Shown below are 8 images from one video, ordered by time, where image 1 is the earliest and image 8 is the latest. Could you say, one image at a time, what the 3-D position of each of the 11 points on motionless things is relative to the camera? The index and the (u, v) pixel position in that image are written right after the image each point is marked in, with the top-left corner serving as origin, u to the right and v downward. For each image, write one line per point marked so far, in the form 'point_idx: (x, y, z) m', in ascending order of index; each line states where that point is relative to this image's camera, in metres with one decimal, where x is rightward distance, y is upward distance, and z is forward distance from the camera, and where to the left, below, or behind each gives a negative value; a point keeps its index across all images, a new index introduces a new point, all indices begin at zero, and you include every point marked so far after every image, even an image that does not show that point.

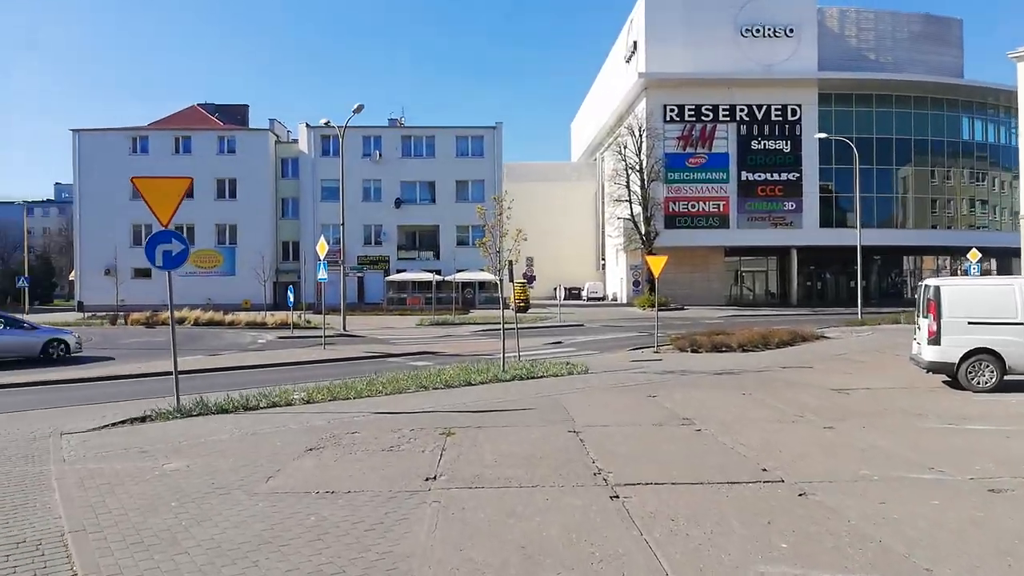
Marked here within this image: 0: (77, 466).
0: (-4.3, -1.8, +7.5) m
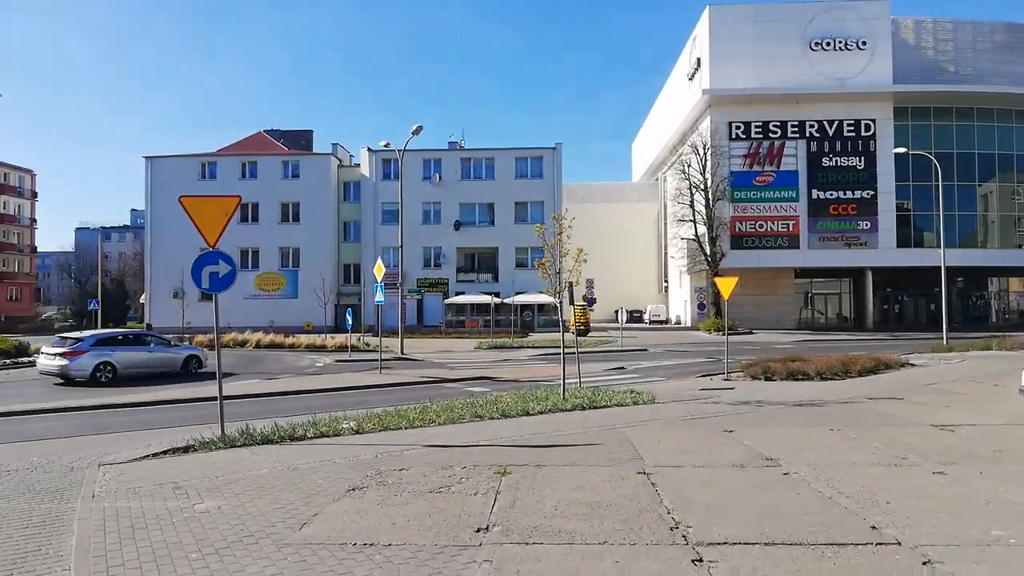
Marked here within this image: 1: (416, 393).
0: (-3.7, -2.0, +7.0) m
1: (-2.5, -2.7, +19.5) m
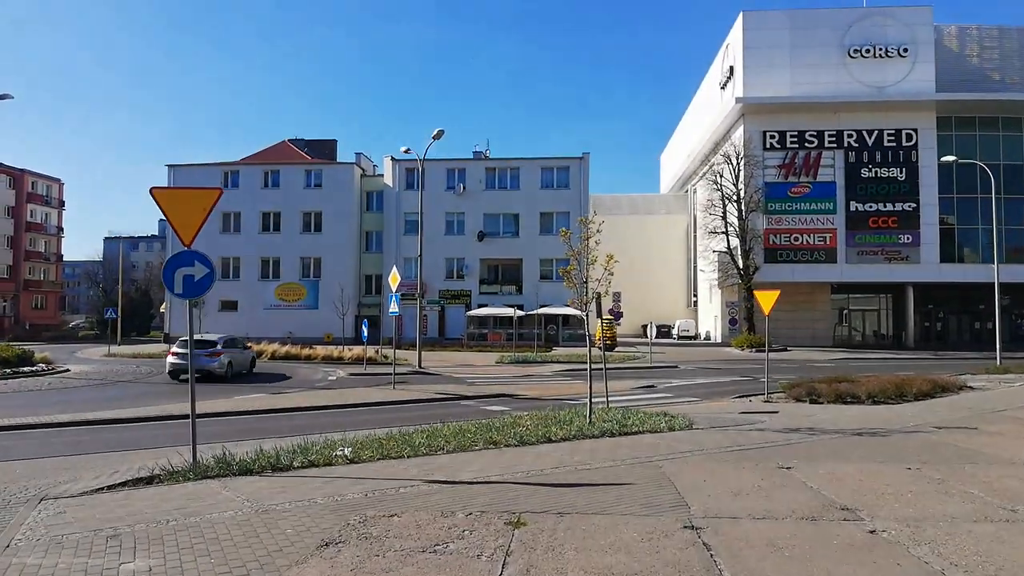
0: (-3.6, -2.0, +5.6) m
1: (-2.0, -3.0, +18.1) m
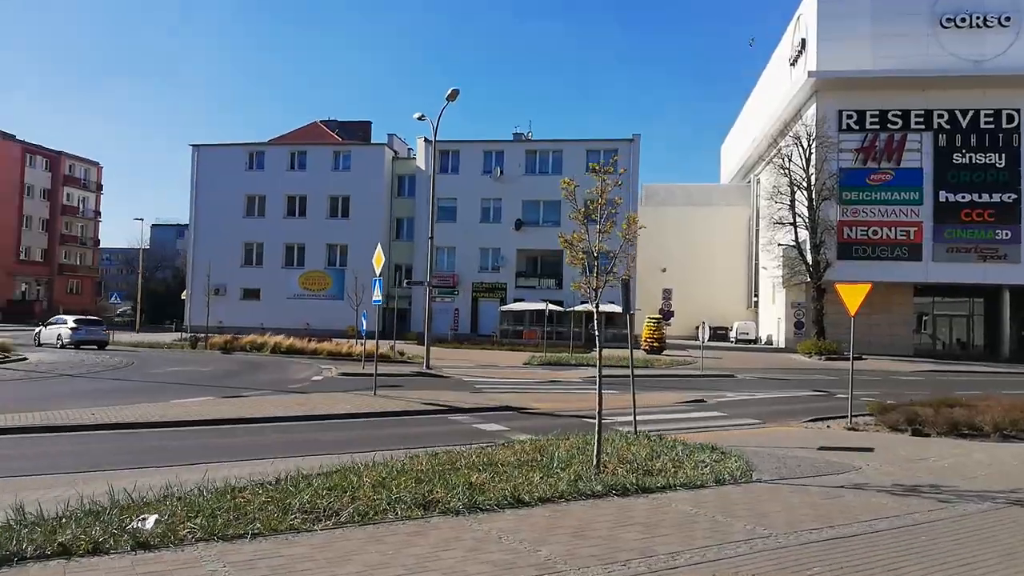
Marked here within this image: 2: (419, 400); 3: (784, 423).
0: (-4.6, -1.6, +1.6) m
1: (-2.0, -2.6, +13.9) m
2: (-2.1, -2.6, +17.3) m
3: (+5.8, -2.9, +16.3) m
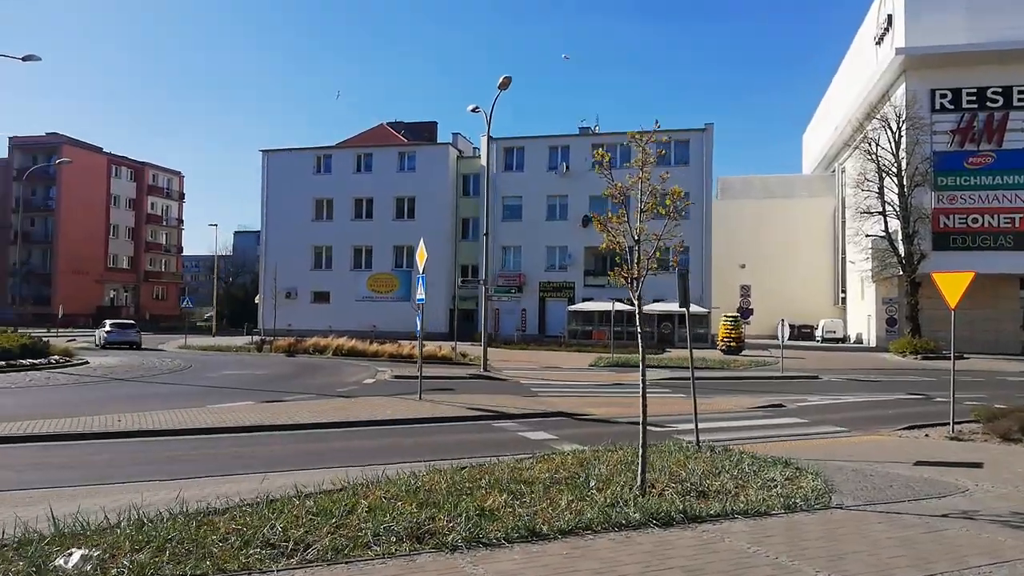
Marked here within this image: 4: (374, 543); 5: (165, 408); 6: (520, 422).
0: (-5.0, -1.6, +0.8) m
1: (-1.2, -2.5, +12.9) m
2: (-1.0, -2.5, +16.2) m
3: (+6.8, -2.7, +14.4) m
4: (-1.0, -1.9, +5.6) m
5: (-7.1, -2.5, +15.6) m
6: (+0.2, -2.5, +14.3) m
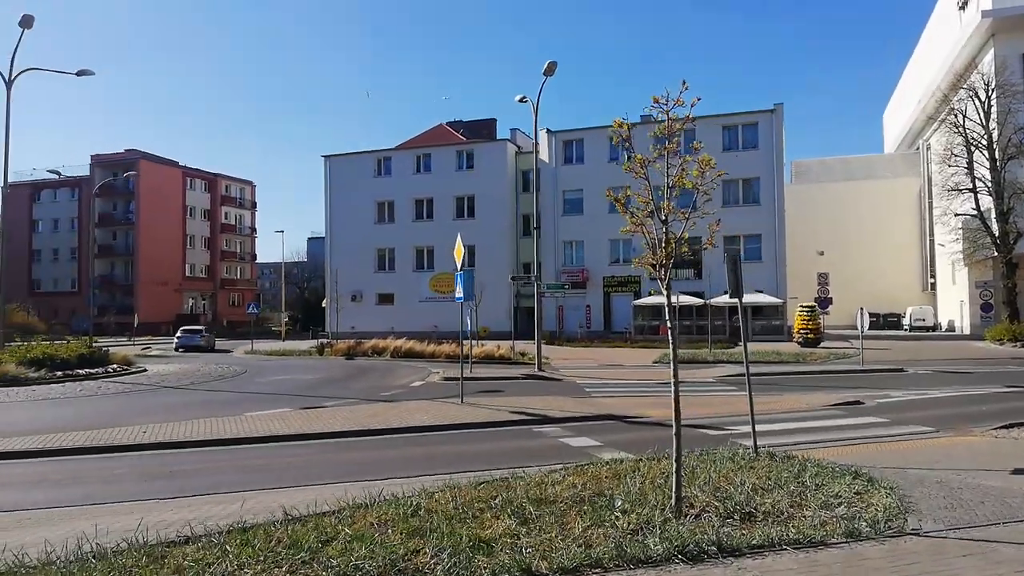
0: (-5.5, -1.7, +0.4) m
1: (-0.5, -2.5, +12.0) m
2: (0.0, -2.4, +15.3) m
3: (+7.6, -2.4, +12.7) m
4: (-1.1, -1.9, +4.7) m
5: (-6.2, -2.6, +15.3) m
6: (+0.9, -2.4, +13.3) m
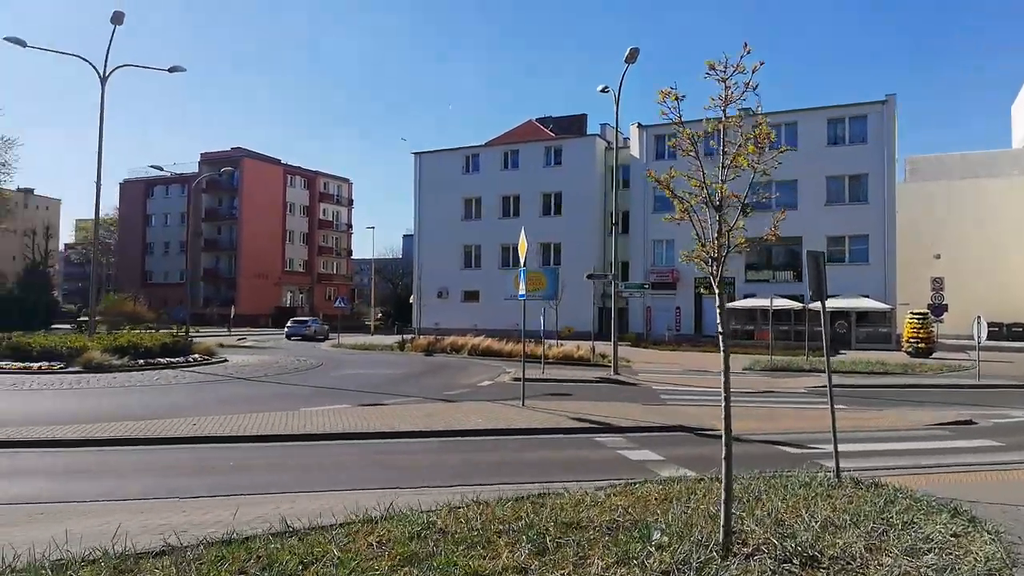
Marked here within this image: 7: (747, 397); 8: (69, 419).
0: (-6.1, -1.6, +0.3) m
1: (+0.3, -2.4, +11.2) m
2: (+1.2, -2.4, +14.4) m
3: (+8.4, -2.5, +10.9) m
4: (-1.2, -1.8, +4.1) m
5: (-4.9, -2.4, +15.2) m
6: (+1.9, -2.4, +12.3) m
7: (+5.7, -2.7, +18.6) m
8: (-8.1, -2.4, +14.1) m
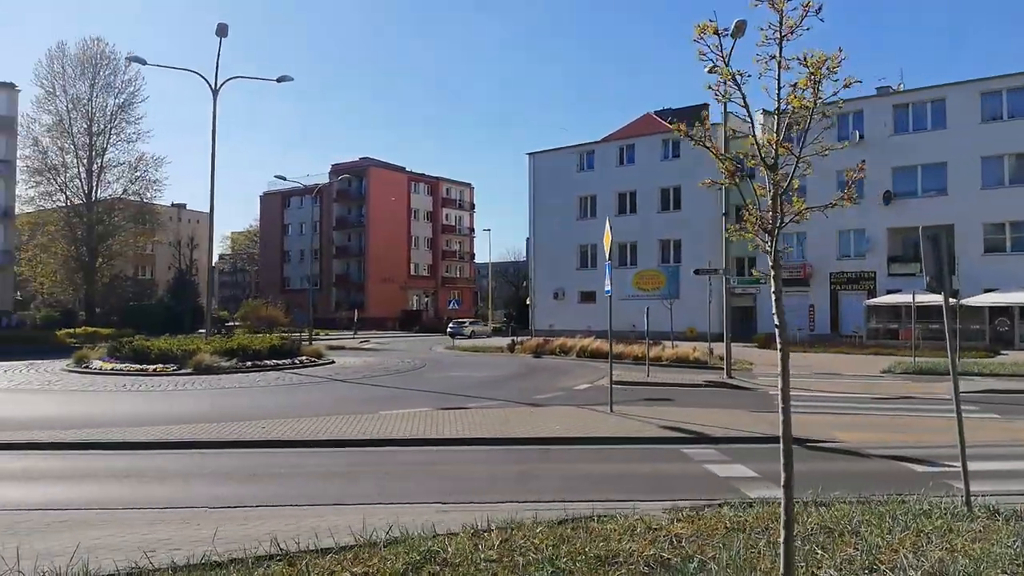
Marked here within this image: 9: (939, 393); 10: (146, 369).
0: (-6.9, -1.6, +0.5) m
1: (+1.3, -2.4, +10.1) m
2: (+2.7, -2.3, +13.1) m
3: (+9.2, -2.3, +8.4) m
4: (-1.4, -1.7, +3.3) m
5: (-3.2, -2.4, +14.9) m
6: (+3.0, -2.3, +10.9) m
7: (+7.9, -2.5, +16.5) m
8: (-6.5, -2.5, +14.4) m
9: (+10.6, -2.6, +18.8) m
10: (-9.5, -2.1, +19.8) m
